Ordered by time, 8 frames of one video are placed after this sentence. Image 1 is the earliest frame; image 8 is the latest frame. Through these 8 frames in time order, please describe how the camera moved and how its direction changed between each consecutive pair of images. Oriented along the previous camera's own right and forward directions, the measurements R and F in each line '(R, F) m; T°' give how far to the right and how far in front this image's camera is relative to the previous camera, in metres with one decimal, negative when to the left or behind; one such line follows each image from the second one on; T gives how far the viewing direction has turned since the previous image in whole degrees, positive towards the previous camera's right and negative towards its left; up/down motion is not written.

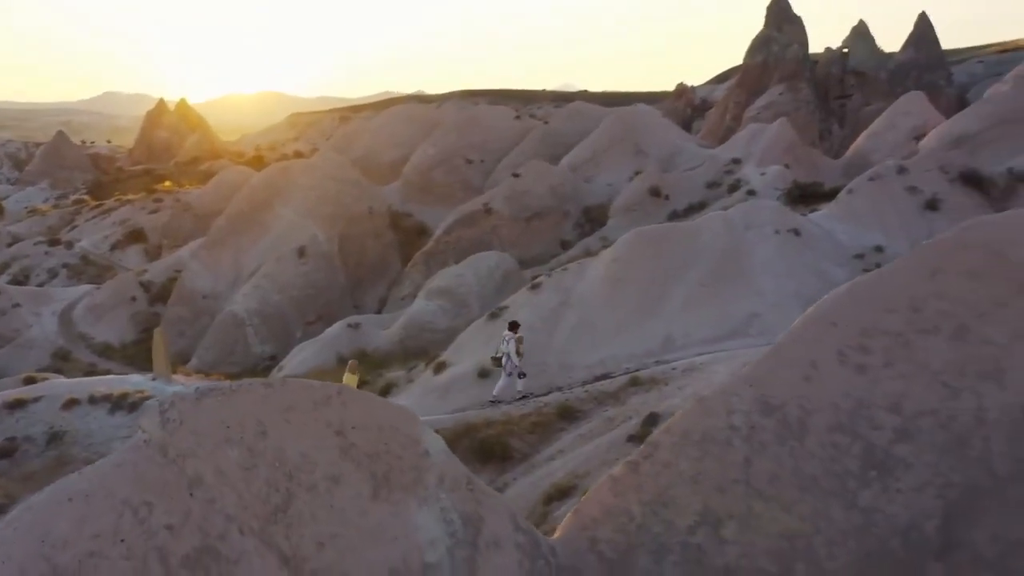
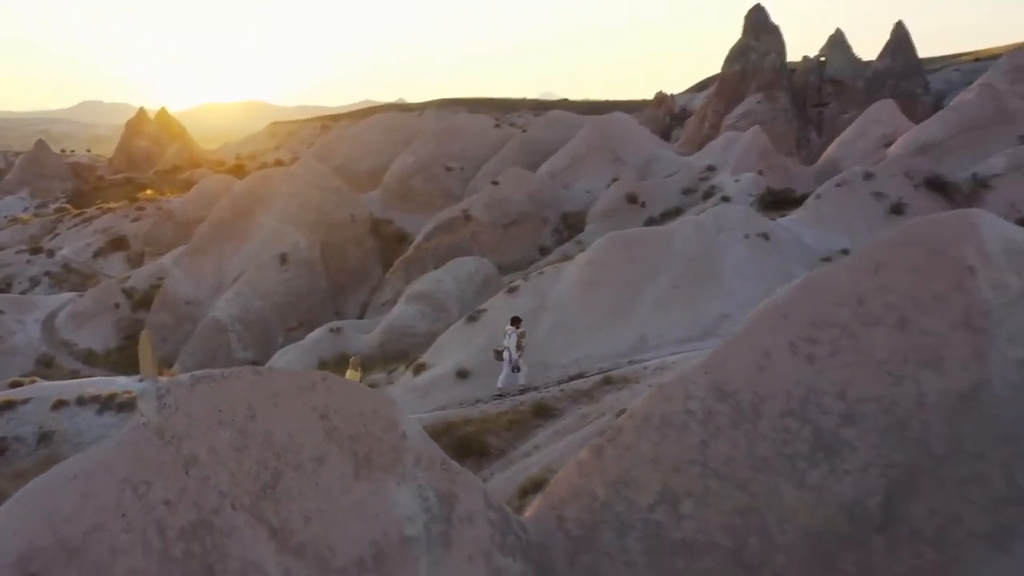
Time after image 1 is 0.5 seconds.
(0.0, -0.4) m; +1°
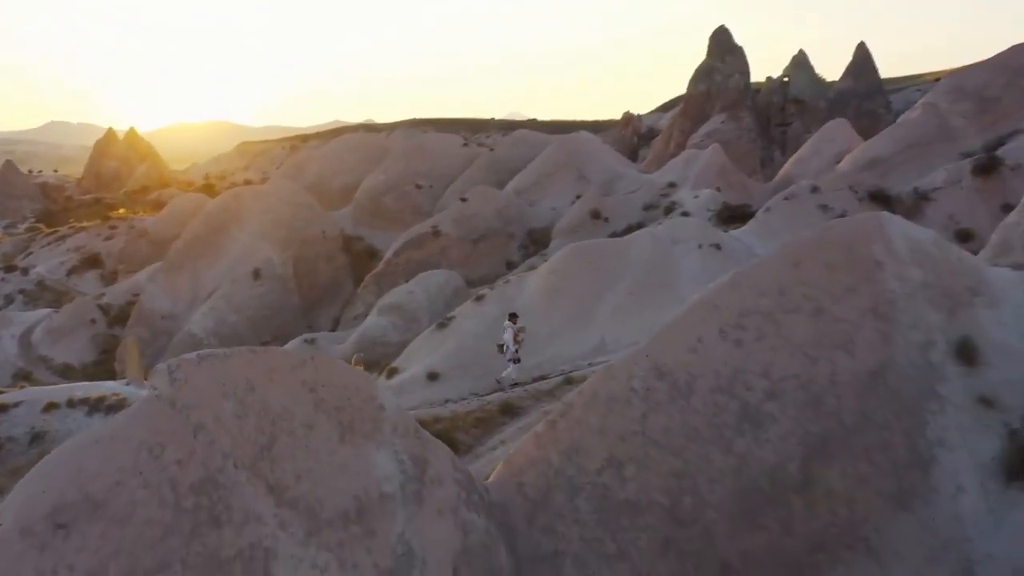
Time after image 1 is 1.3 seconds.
(0.0, -0.8) m; +1°
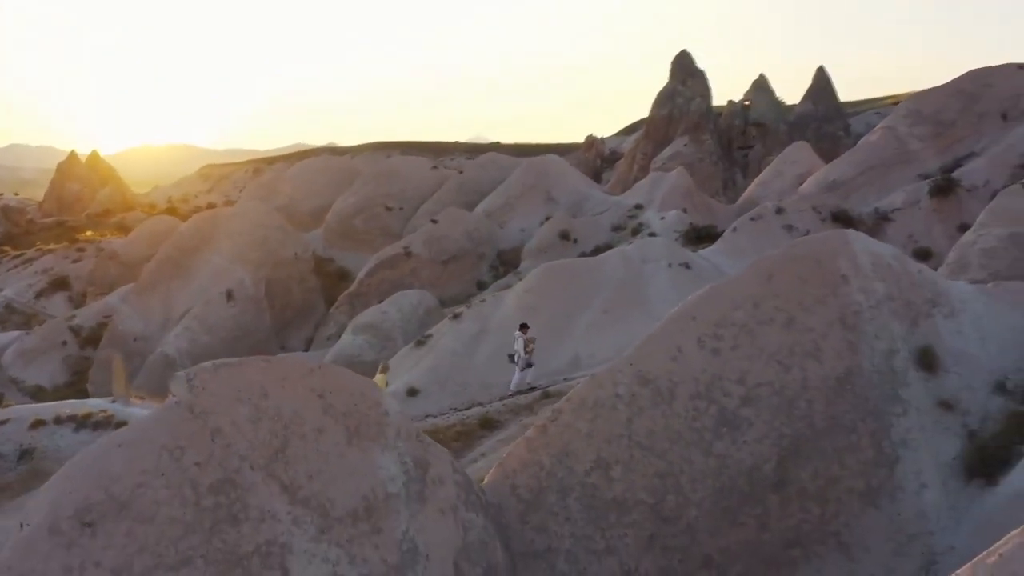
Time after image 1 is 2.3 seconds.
(-0.2, -0.4) m; +2°
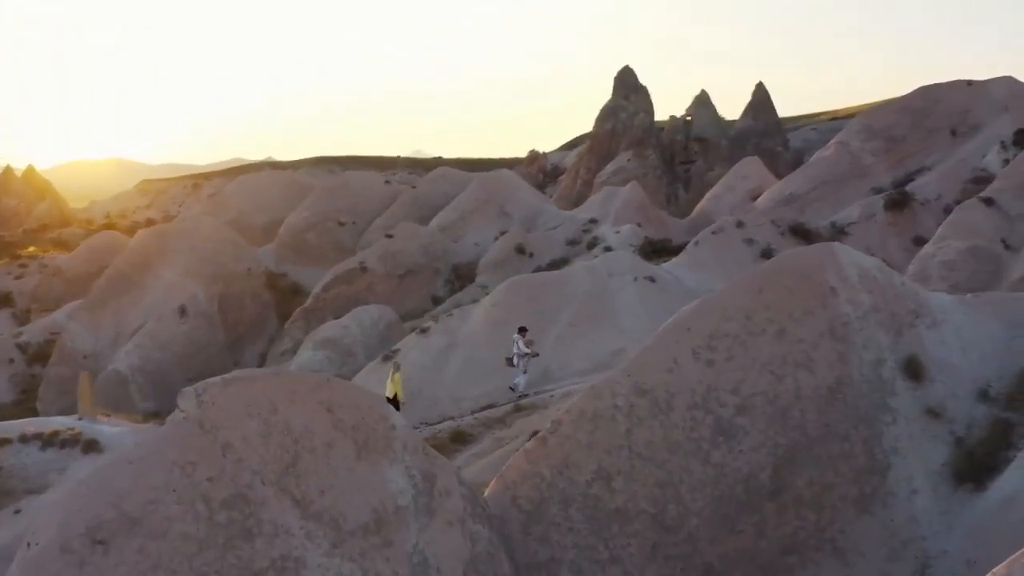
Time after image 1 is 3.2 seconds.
(-0.4, -0.1) m; +3°
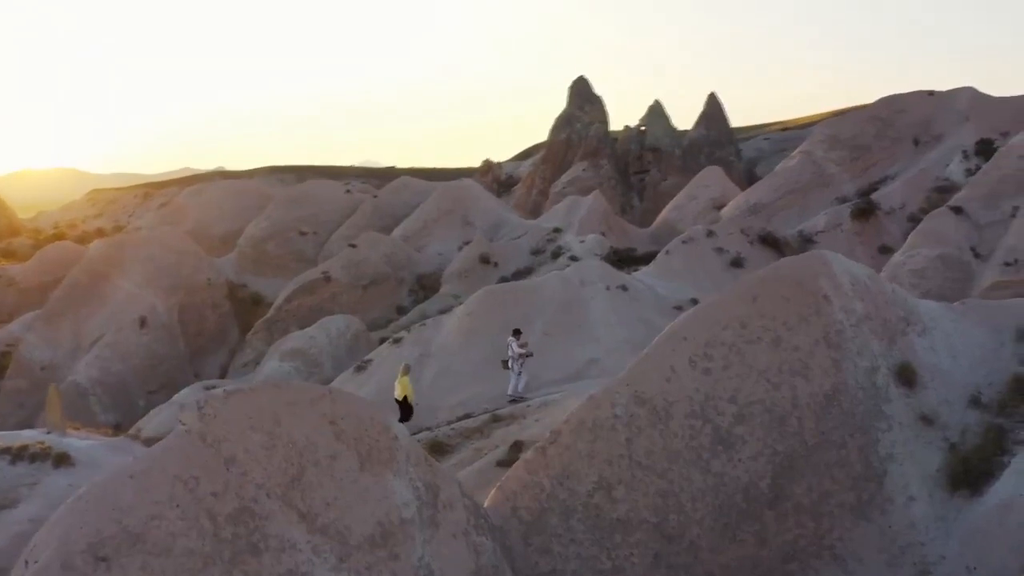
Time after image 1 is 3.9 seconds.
(-0.3, +0.1) m; +2°
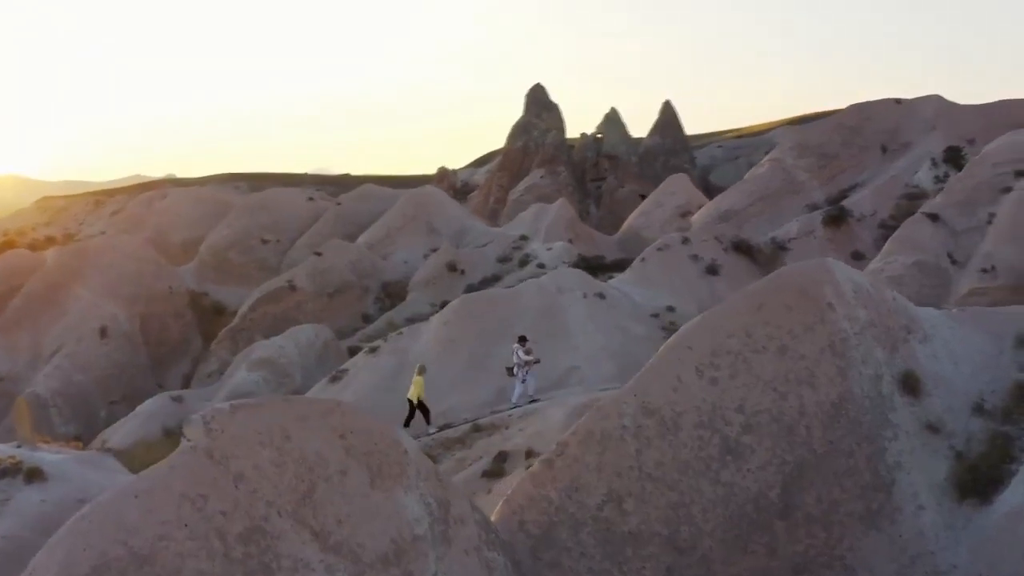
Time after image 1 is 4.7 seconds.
(-0.3, +0.2) m; +2°
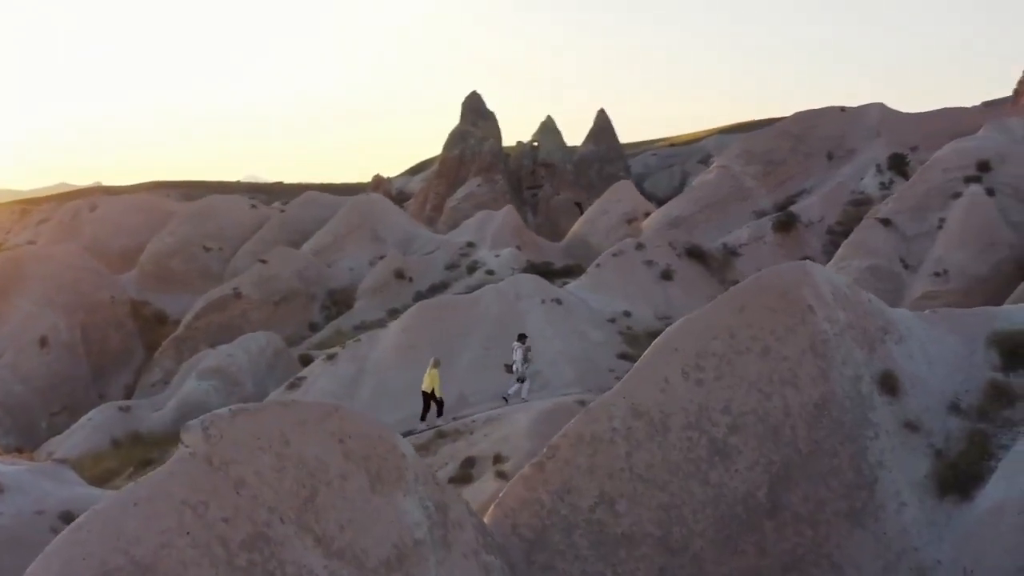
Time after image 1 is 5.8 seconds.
(-0.3, 0.0) m; +3°
